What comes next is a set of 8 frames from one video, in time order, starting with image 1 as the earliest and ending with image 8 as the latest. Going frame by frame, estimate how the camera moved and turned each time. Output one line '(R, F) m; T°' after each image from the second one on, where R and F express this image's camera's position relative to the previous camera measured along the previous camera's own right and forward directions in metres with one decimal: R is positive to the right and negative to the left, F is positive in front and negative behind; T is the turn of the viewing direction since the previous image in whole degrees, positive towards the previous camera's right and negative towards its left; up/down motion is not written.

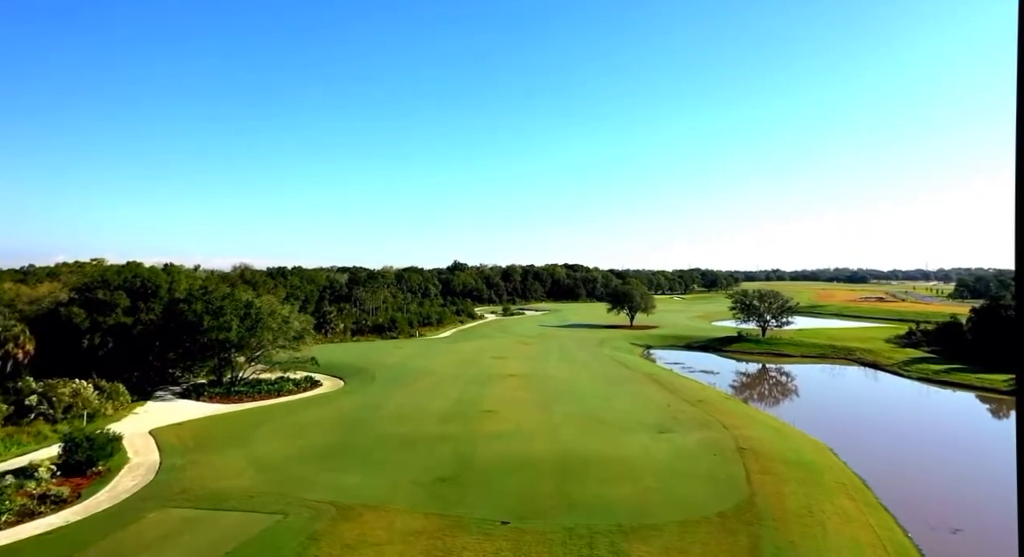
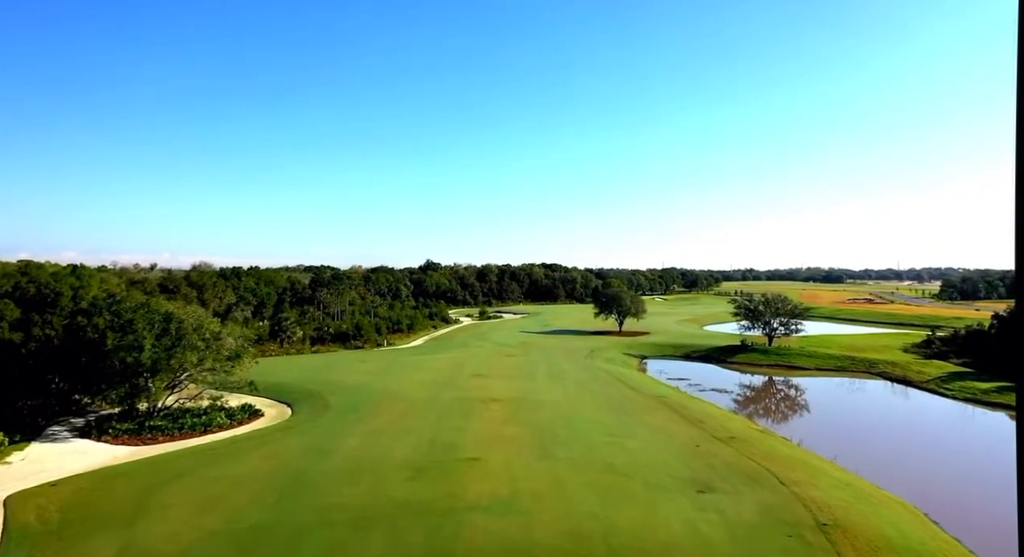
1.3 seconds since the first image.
(-0.5, +6.1) m; +2°
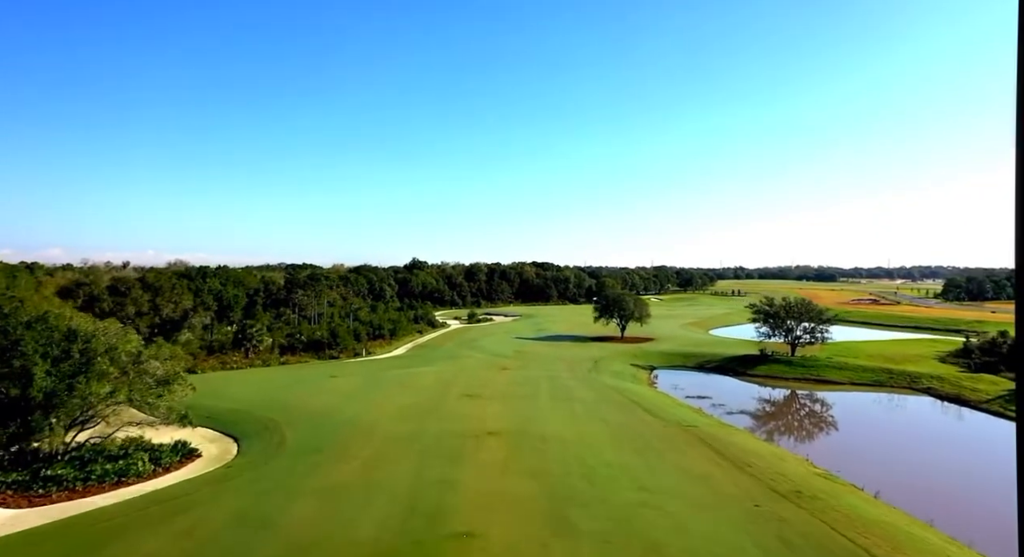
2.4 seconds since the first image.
(-0.4, +5.5) m; +1°
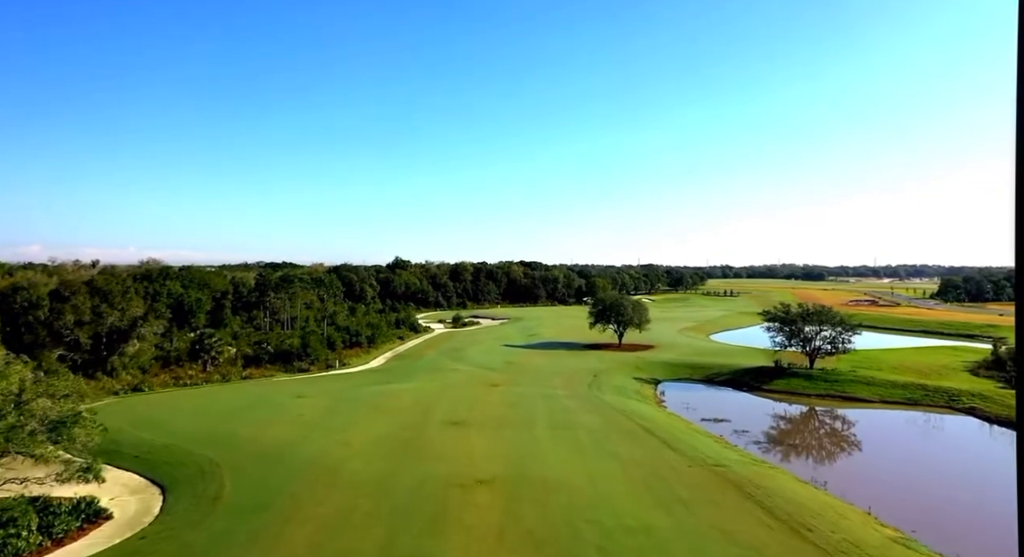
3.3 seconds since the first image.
(-0.3, +4.6) m; +1°
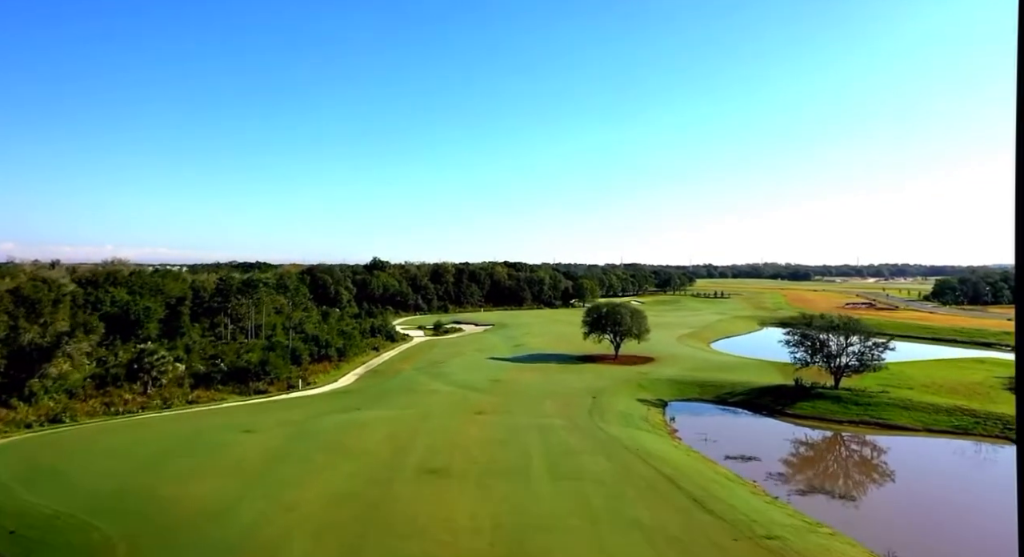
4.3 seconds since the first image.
(-0.3, +5.1) m; +2°
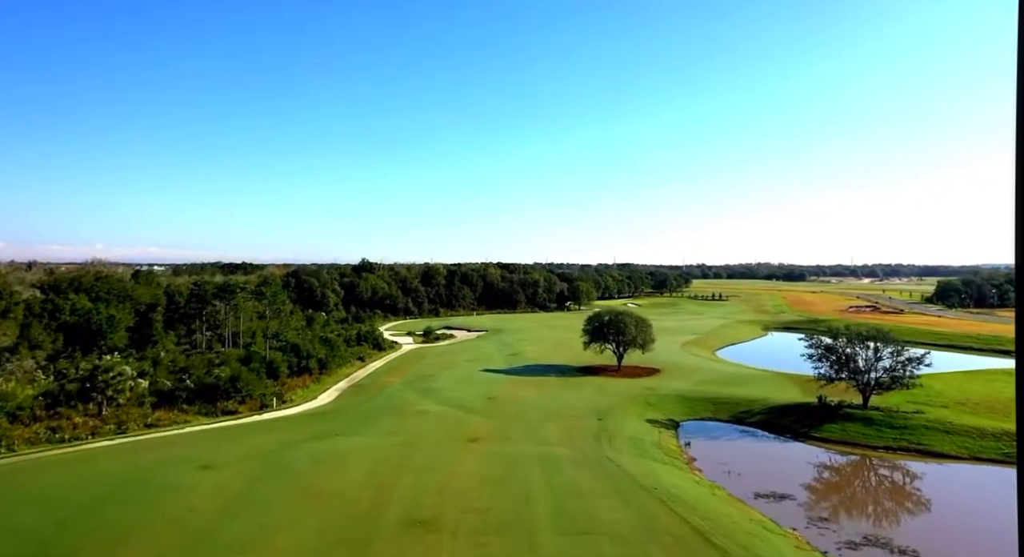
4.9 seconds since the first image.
(-0.2, +3.5) m; +1°
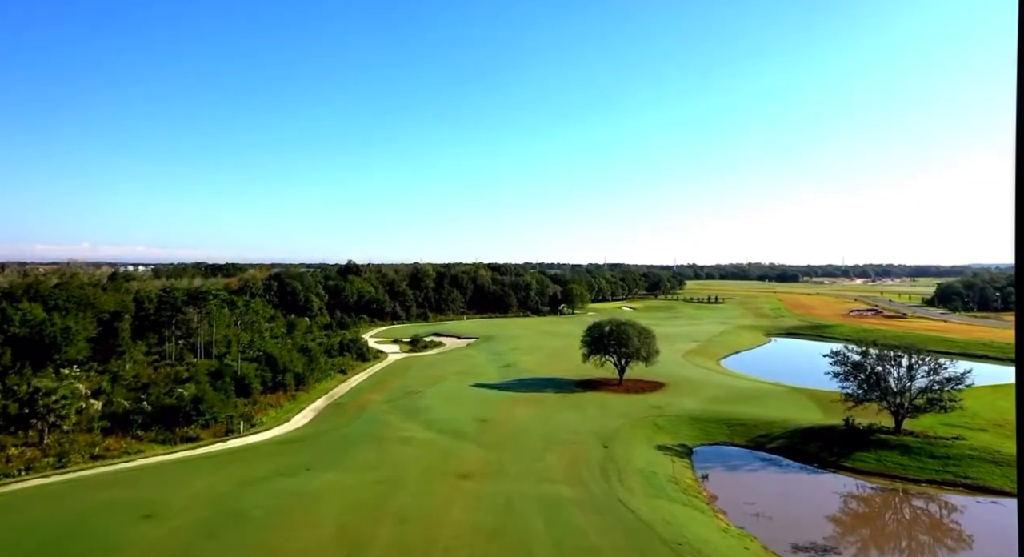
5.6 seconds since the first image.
(-0.2, +3.5) m; +1°
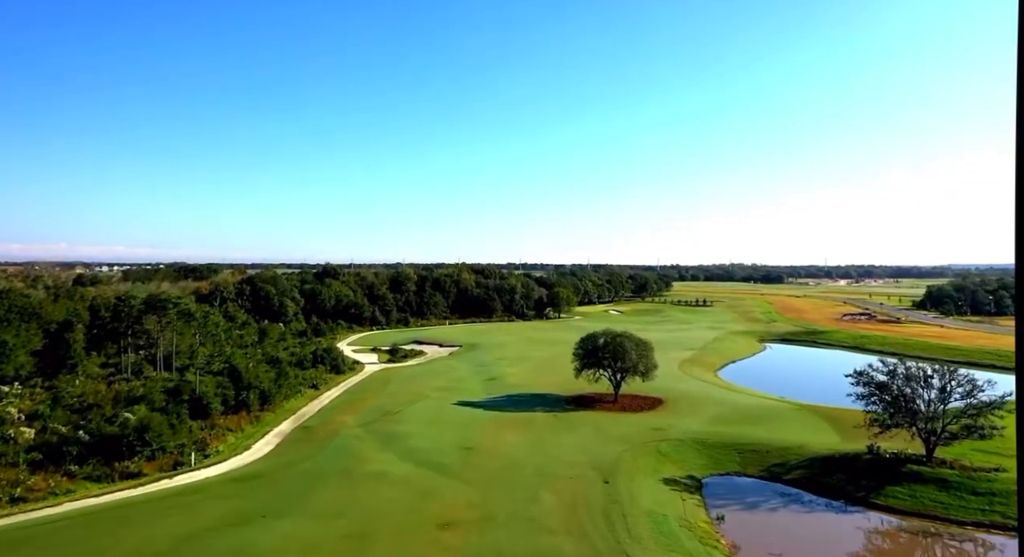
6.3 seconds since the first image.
(-0.2, +3.4) m; +1°
